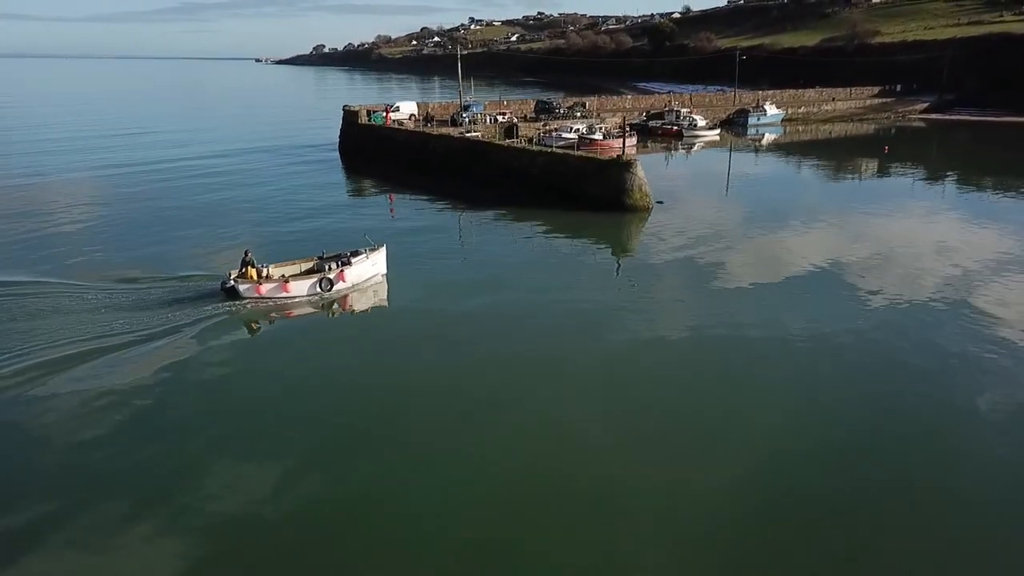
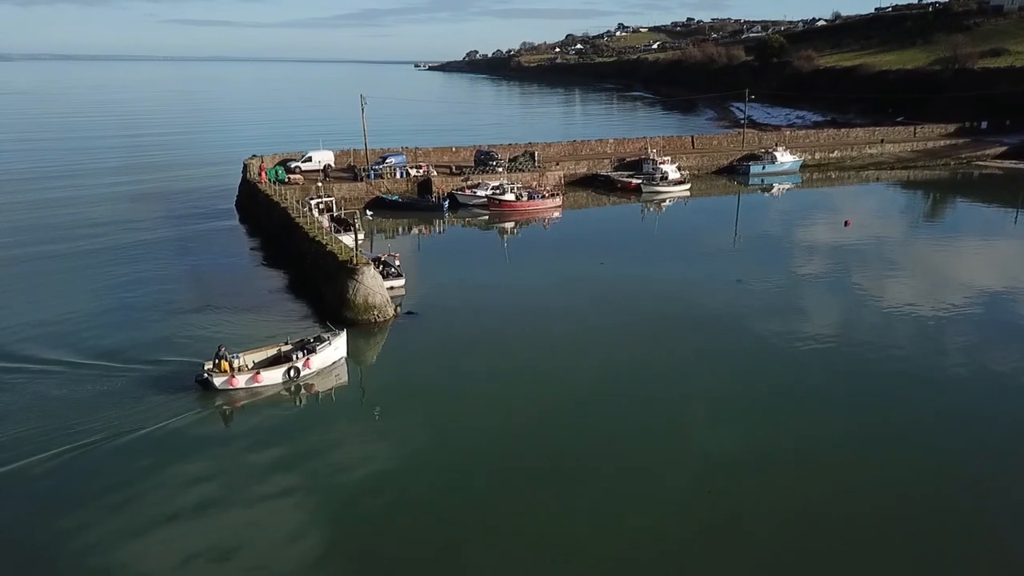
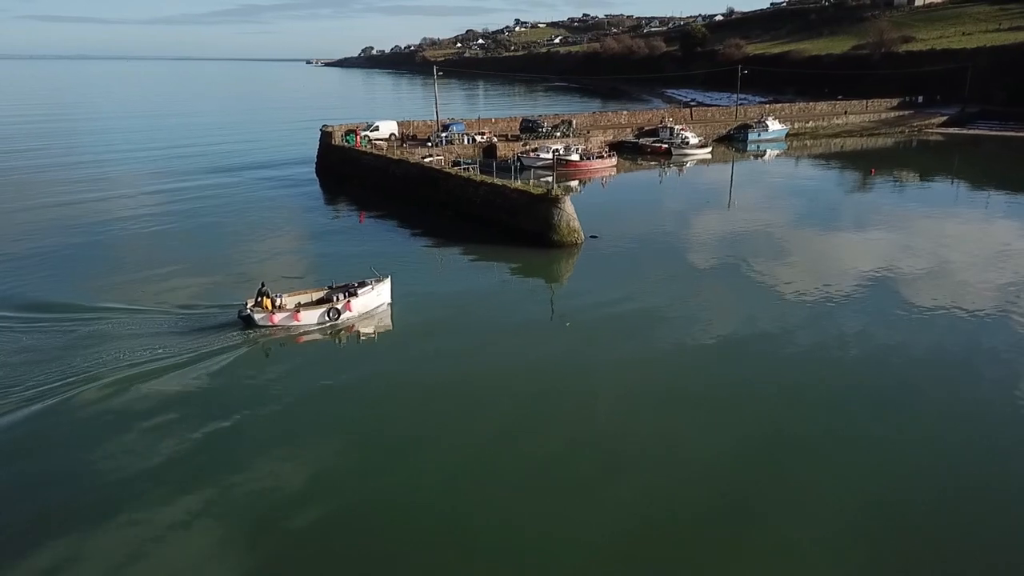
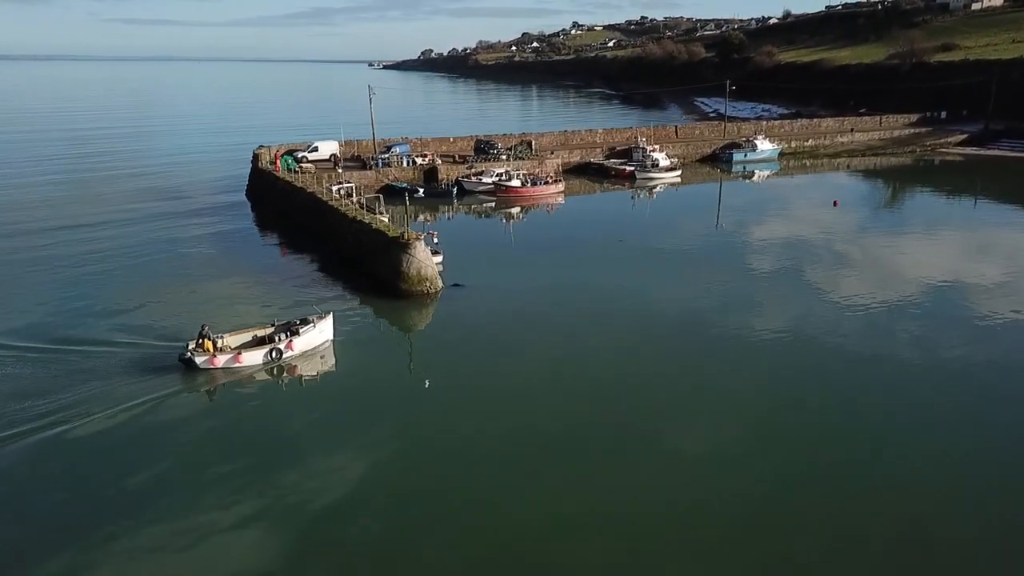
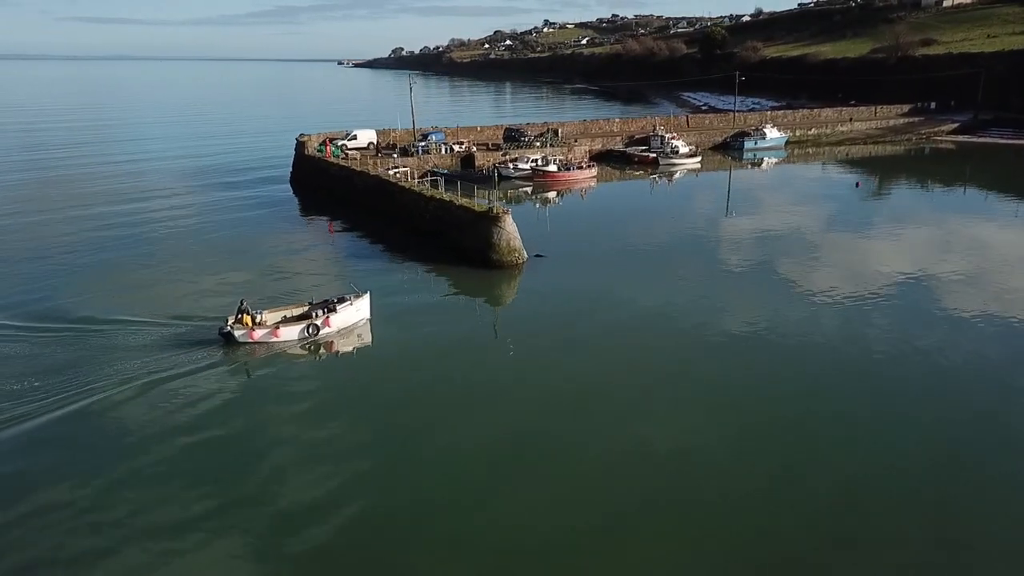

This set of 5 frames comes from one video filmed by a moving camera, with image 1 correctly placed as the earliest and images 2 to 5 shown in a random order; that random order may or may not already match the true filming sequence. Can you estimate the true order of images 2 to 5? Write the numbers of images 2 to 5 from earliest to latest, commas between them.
3, 5, 4, 2
